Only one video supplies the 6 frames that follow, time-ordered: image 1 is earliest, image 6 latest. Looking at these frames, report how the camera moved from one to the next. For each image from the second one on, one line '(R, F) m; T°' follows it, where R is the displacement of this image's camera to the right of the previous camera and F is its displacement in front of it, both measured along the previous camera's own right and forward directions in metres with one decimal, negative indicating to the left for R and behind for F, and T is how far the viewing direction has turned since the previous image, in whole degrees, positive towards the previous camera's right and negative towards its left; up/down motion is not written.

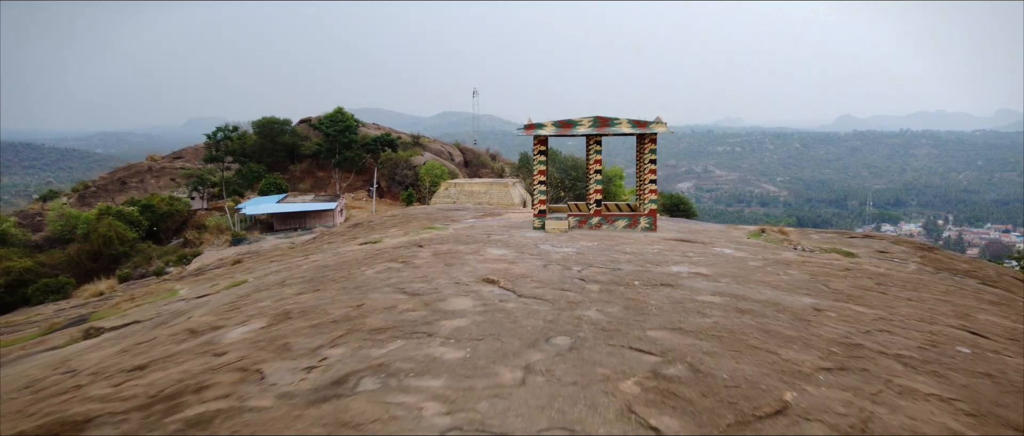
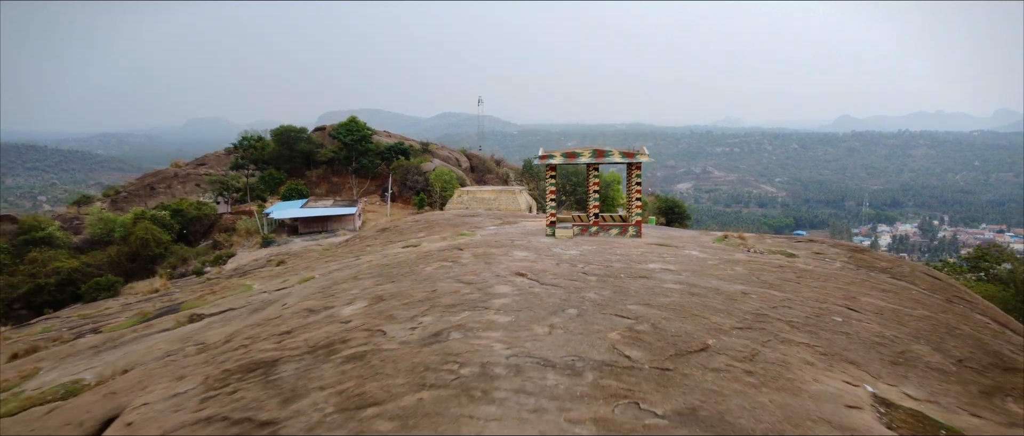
(-0.3, -2.3) m; 0°
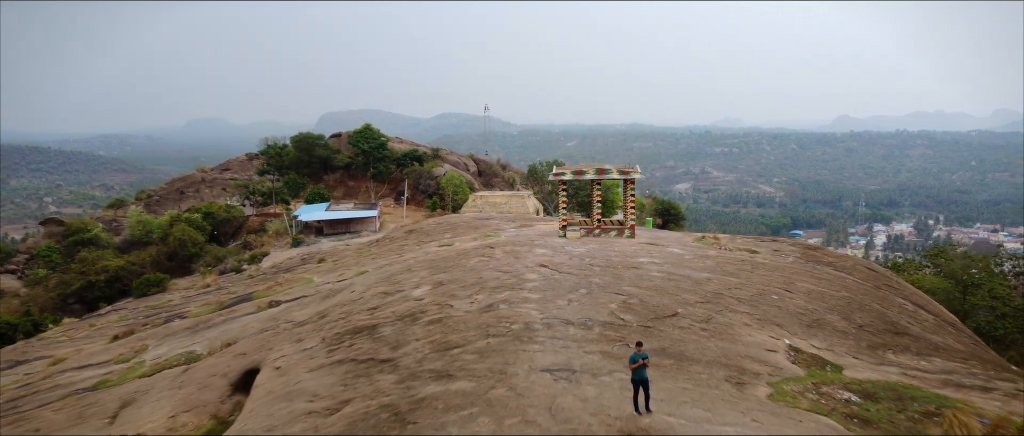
(-0.5, -2.5) m; 0°
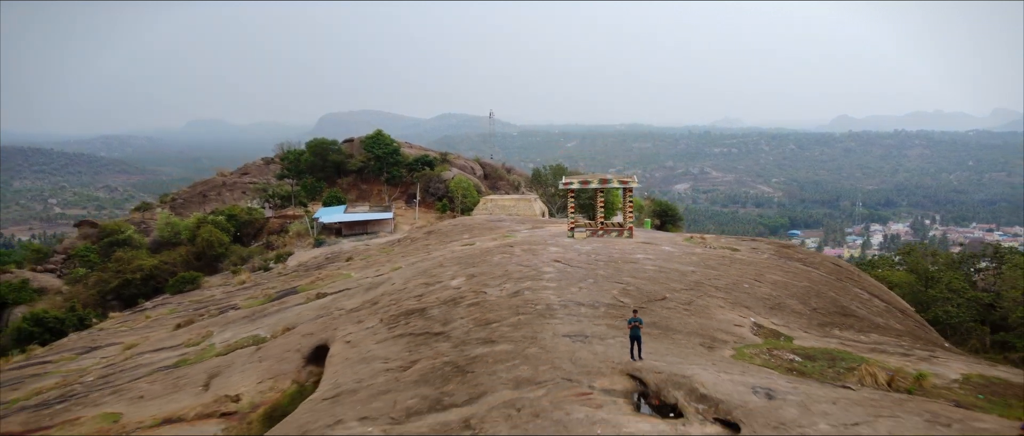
(-0.5, -2.1) m; 0°
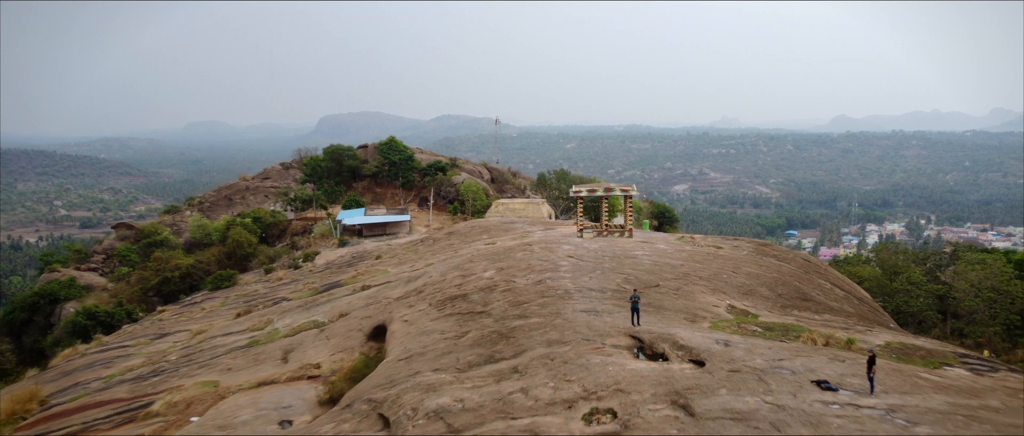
(-0.6, -2.6) m; 0°
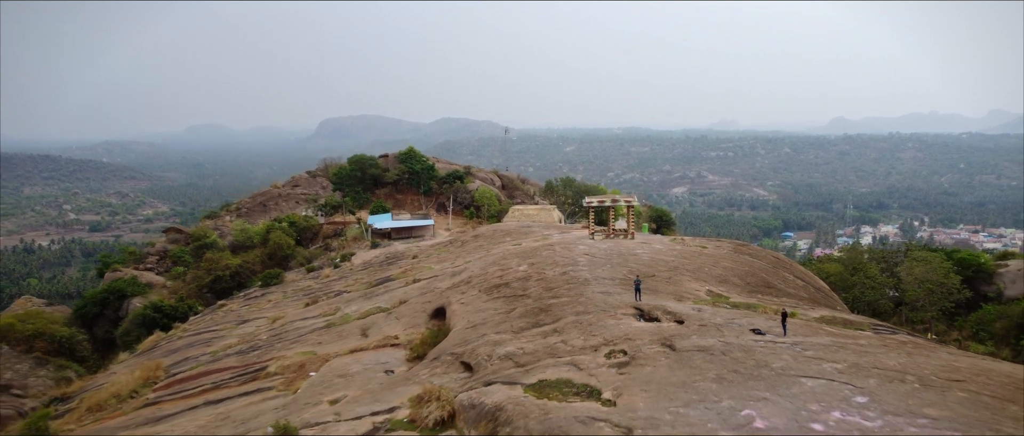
(-1.1, -4.1) m; 0°
